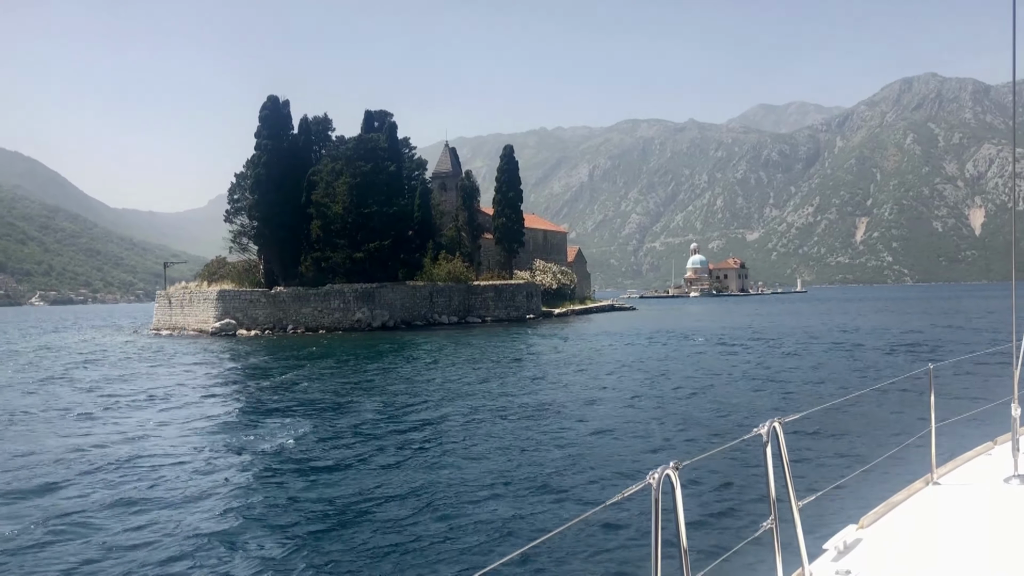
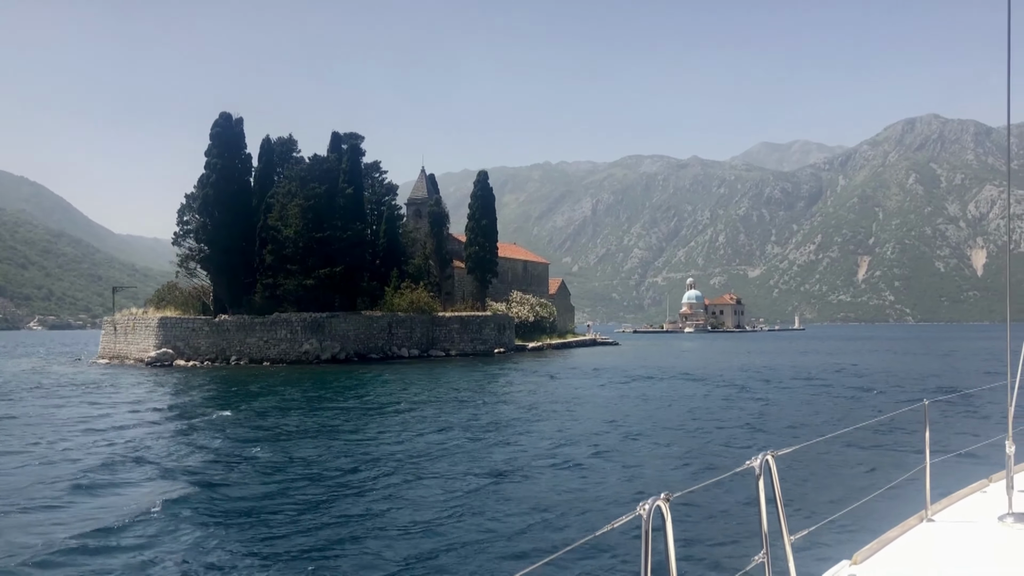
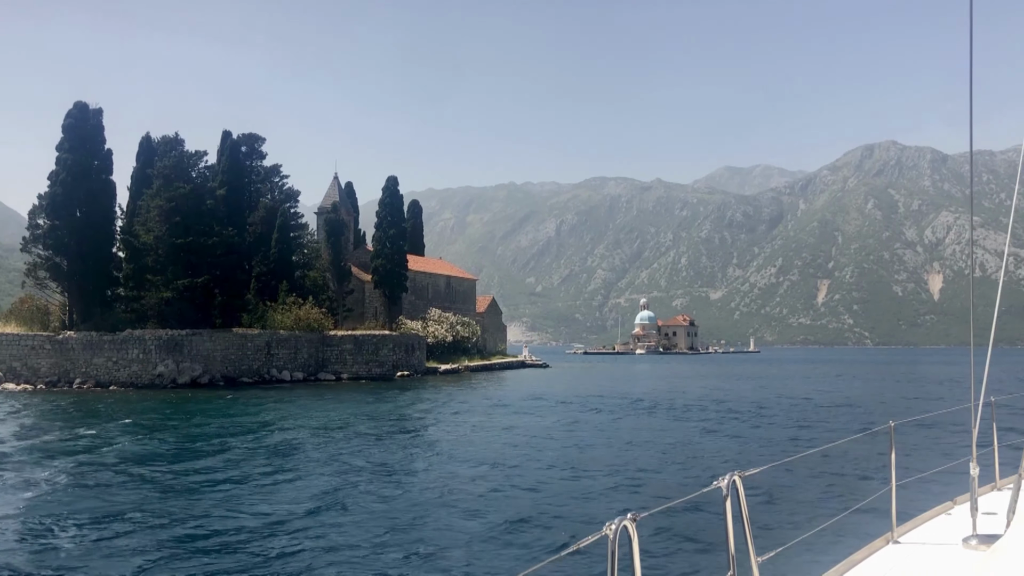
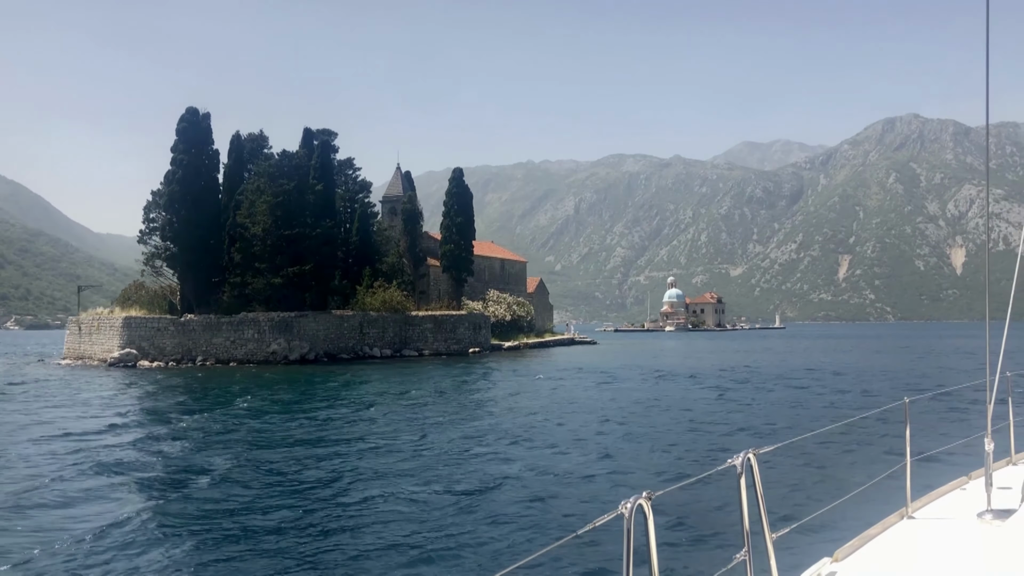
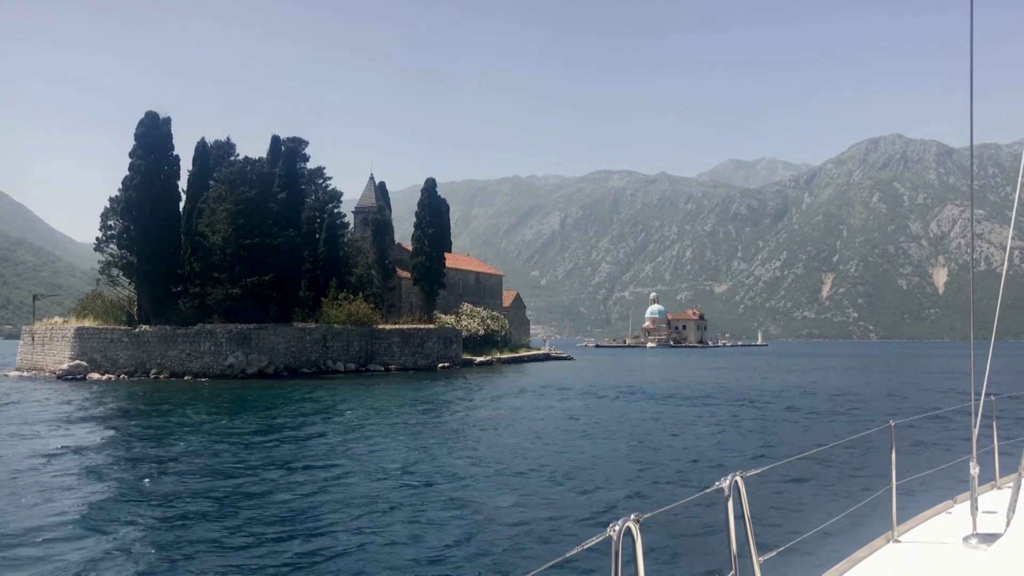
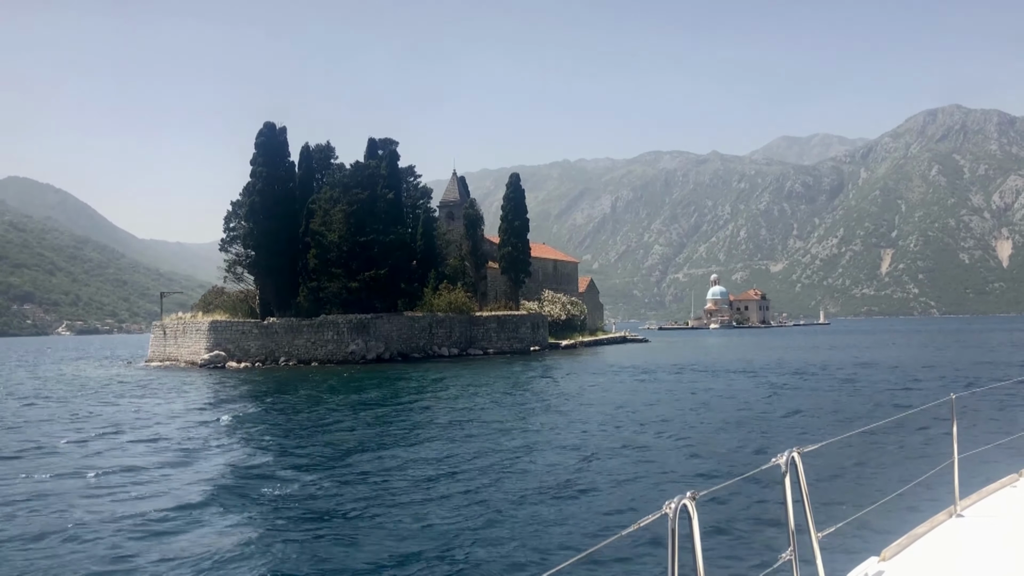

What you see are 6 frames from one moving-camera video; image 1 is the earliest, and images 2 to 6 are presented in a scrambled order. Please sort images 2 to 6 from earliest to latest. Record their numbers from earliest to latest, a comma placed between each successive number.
6, 2, 4, 5, 3
